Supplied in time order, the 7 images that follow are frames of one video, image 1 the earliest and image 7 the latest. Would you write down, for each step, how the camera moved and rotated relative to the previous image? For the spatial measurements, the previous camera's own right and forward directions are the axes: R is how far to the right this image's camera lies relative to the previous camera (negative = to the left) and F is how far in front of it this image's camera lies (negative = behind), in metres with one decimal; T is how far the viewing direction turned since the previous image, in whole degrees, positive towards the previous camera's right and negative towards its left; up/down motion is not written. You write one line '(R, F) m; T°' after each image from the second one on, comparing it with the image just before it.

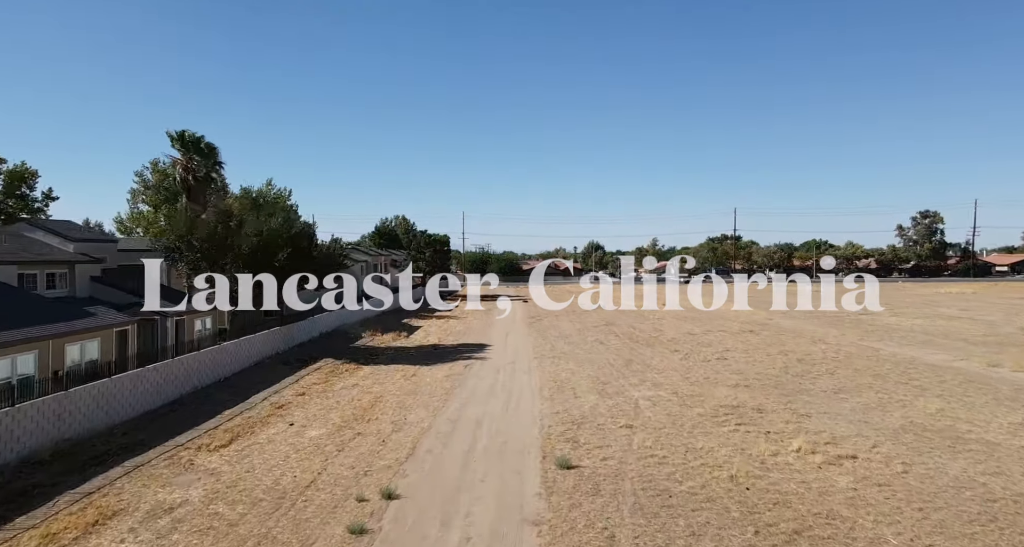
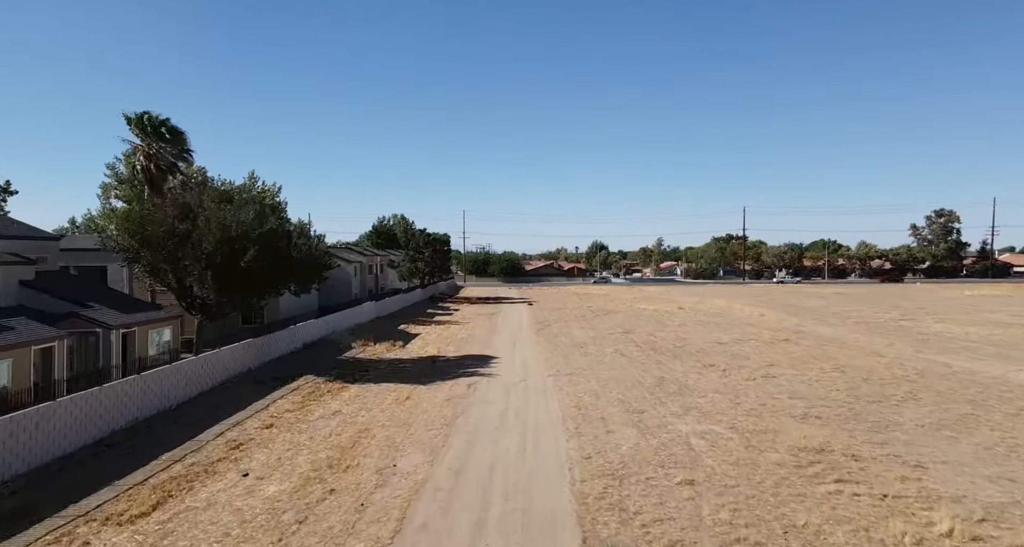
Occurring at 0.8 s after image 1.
(-0.4, +3.7) m; 0°
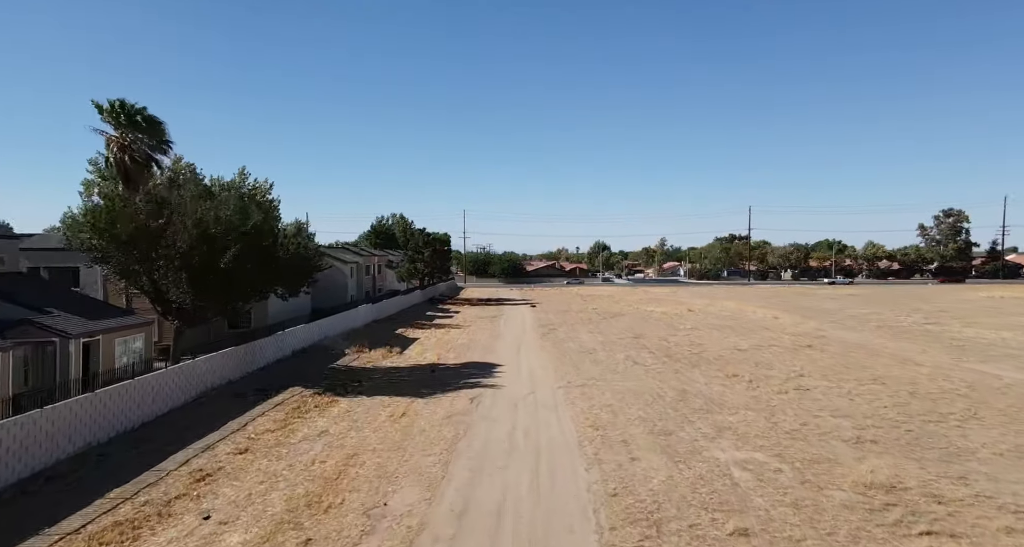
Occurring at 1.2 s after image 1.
(-0.2, +2.0) m; 0°
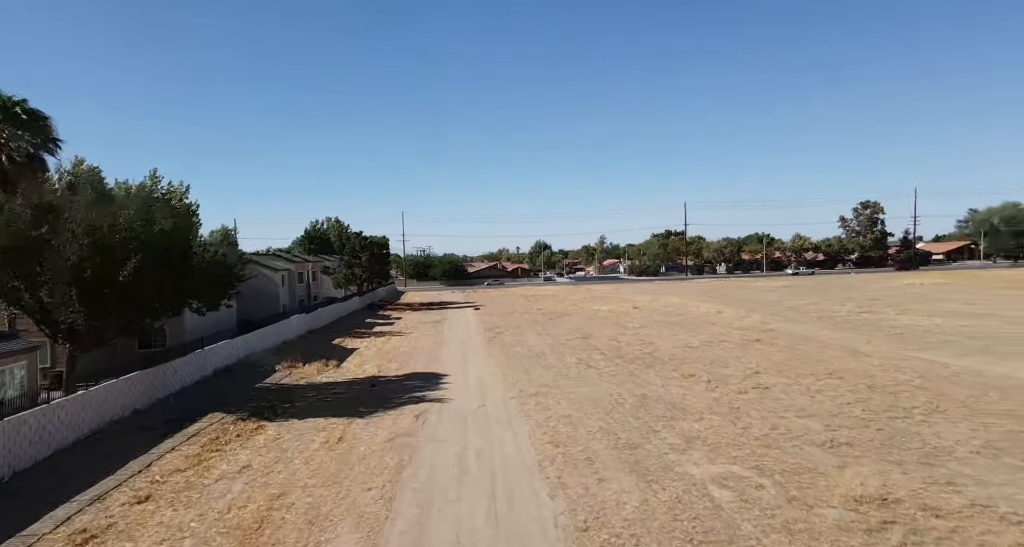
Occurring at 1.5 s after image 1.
(-0.1, +1.5) m; +5°
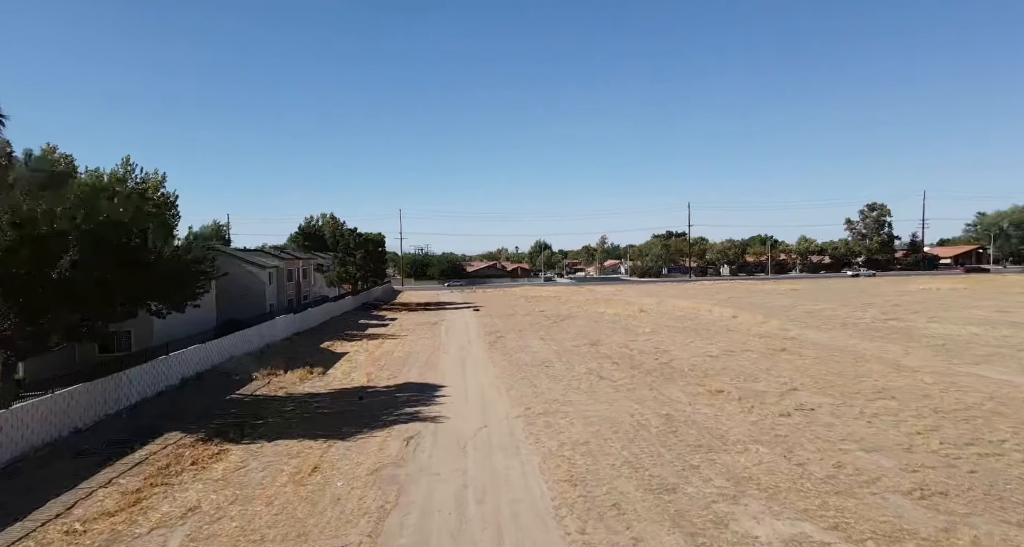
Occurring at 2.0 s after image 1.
(-0.2, +2.6) m; 0°
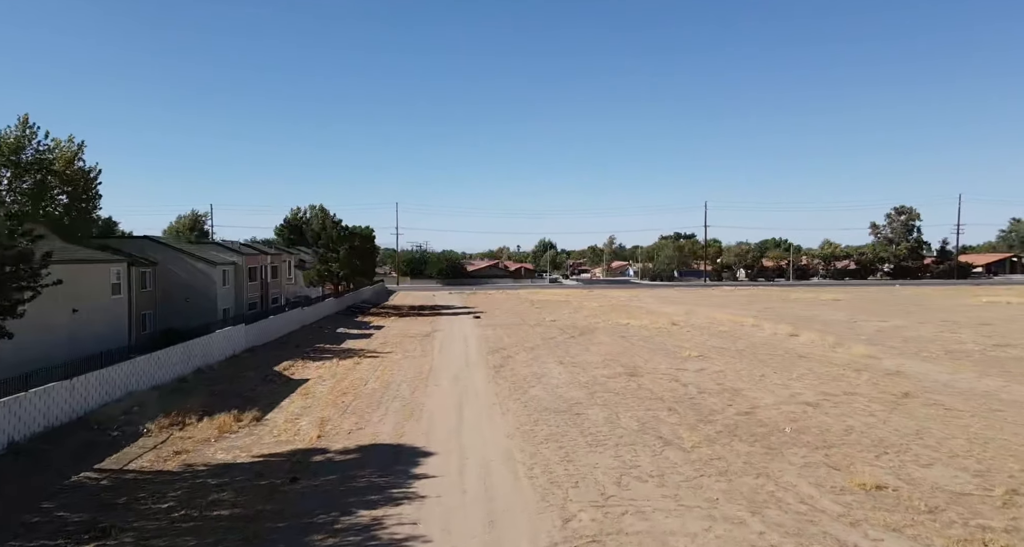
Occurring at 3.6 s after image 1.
(-0.6, +7.9) m; 0°
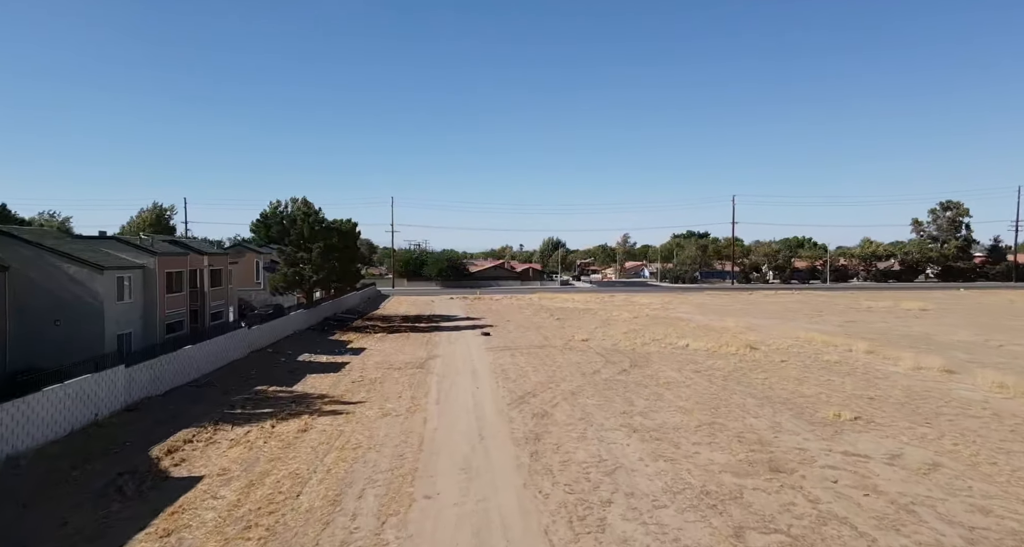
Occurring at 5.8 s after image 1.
(-1.2, +11.1) m; 0°
